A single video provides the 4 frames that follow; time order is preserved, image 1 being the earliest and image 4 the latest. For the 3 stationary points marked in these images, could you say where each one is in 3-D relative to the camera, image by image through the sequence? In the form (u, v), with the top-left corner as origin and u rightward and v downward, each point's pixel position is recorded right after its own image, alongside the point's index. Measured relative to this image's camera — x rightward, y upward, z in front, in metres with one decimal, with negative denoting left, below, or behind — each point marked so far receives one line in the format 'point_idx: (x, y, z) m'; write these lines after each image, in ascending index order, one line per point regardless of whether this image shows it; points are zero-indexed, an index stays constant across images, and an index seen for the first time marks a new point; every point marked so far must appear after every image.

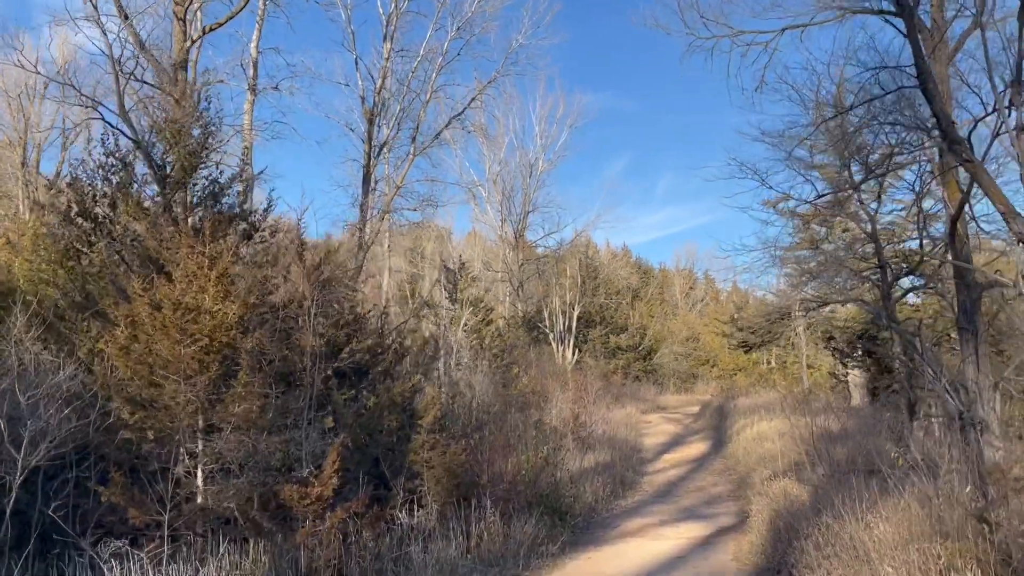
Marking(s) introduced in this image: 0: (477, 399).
0: (-0.5, -1.6, +11.3) m
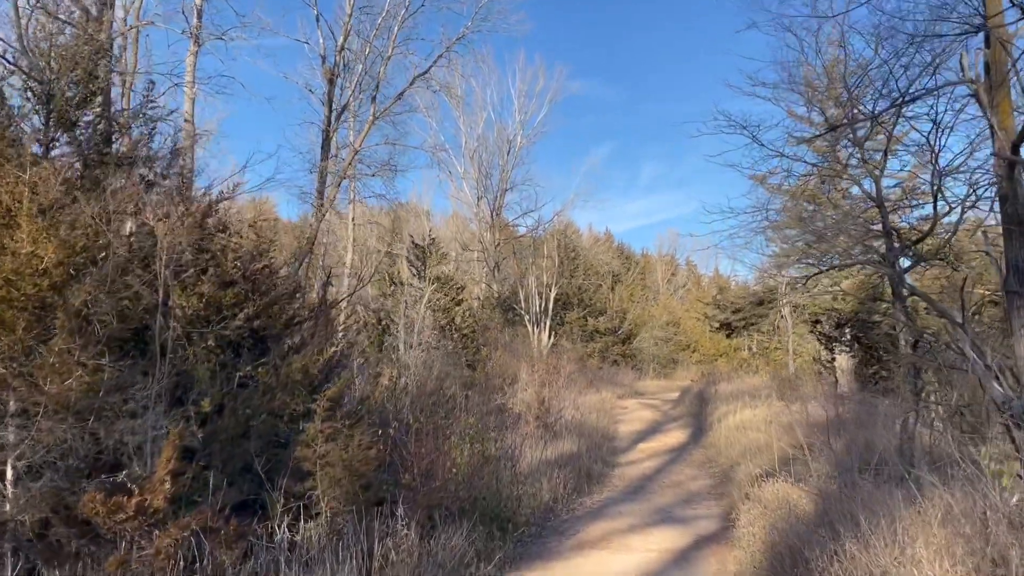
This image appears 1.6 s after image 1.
0: (-1.1, -1.1, +10.0) m
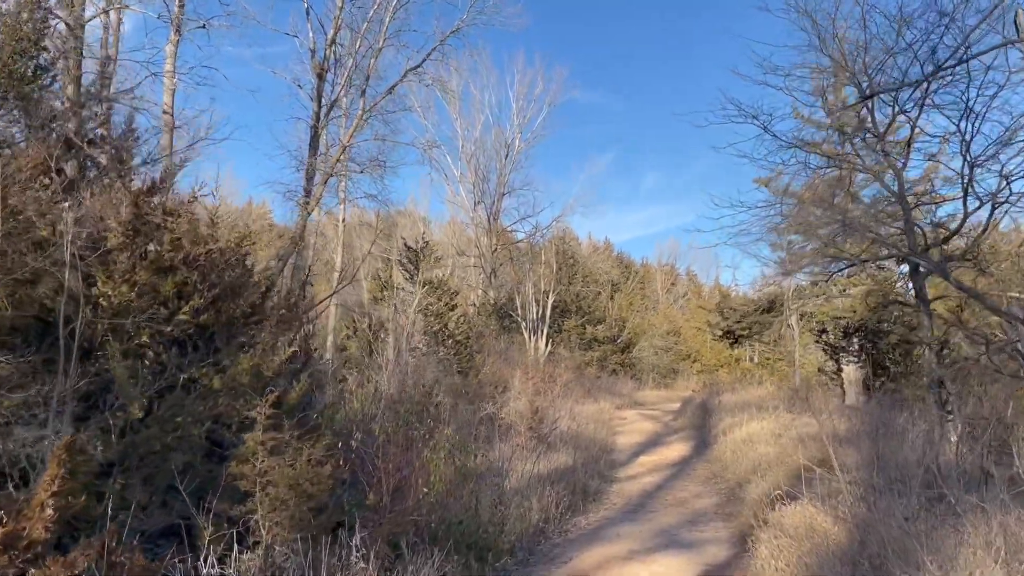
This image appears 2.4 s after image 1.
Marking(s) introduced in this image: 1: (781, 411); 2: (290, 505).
0: (-1.2, -1.1, +9.3) m
1: (+4.3, -2.0, +12.9) m
2: (-1.0, -1.0, +3.7) m
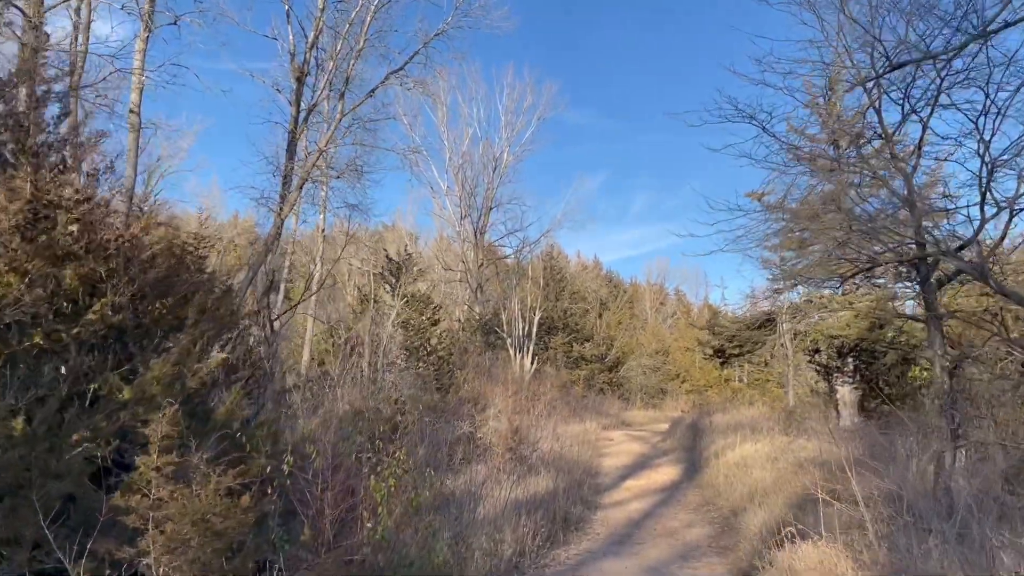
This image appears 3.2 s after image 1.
0: (-1.4, -1.2, +8.6) m
1: (+4.0, -2.2, +12.2) m
2: (-1.2, -0.9, +3.0) m
